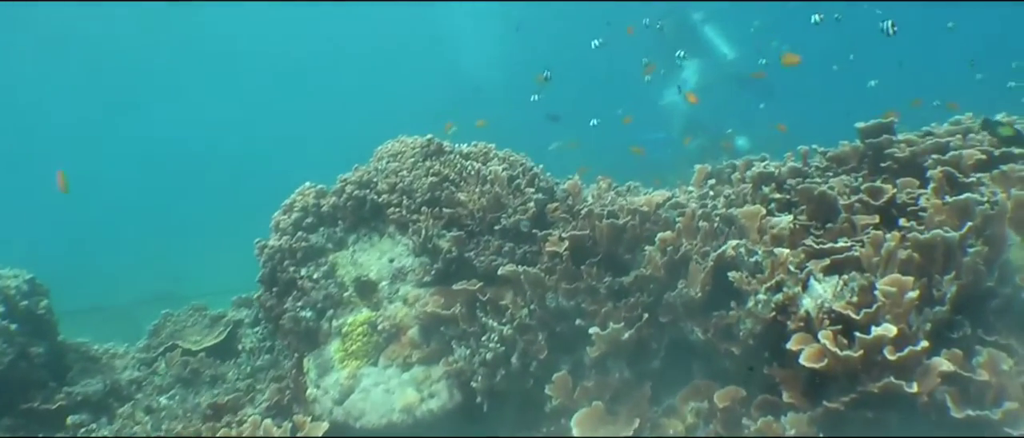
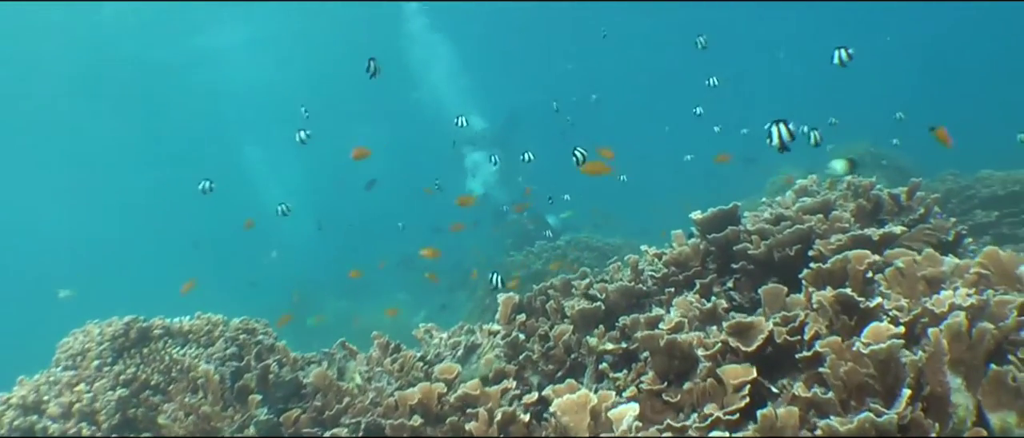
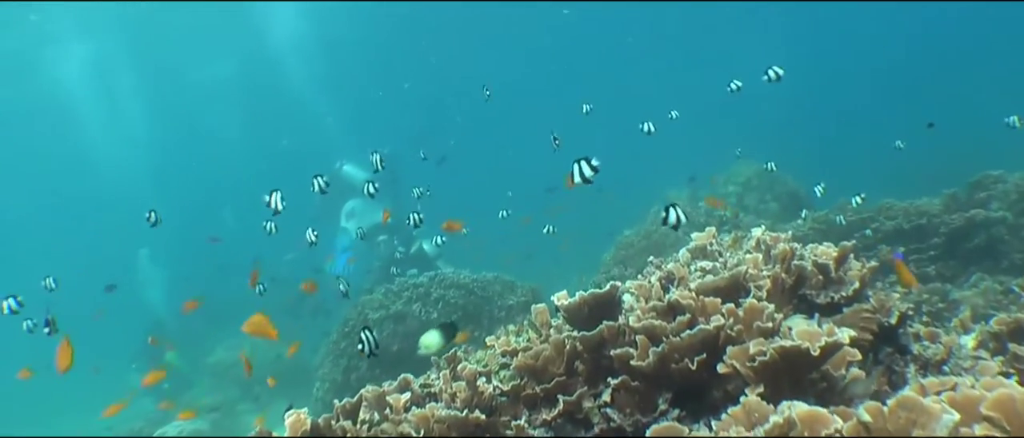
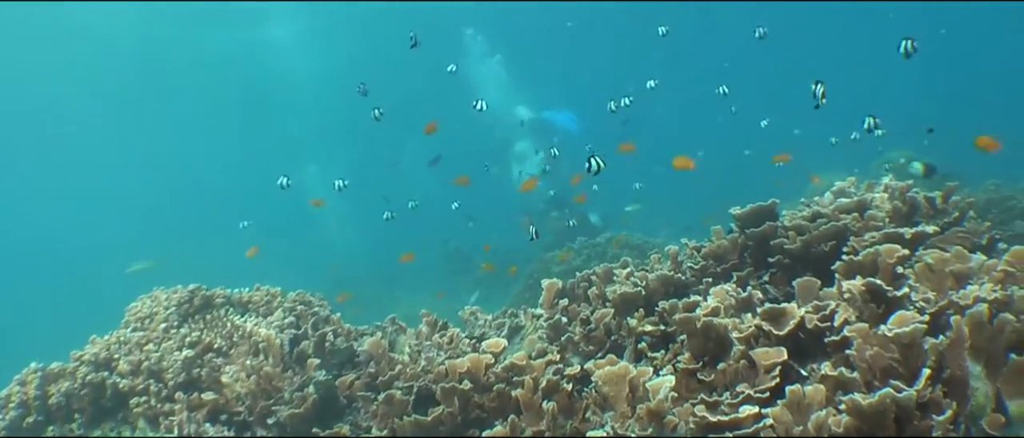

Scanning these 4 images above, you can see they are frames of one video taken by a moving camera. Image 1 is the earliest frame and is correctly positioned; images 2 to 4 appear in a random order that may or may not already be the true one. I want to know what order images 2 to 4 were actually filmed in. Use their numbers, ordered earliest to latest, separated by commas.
4, 2, 3
